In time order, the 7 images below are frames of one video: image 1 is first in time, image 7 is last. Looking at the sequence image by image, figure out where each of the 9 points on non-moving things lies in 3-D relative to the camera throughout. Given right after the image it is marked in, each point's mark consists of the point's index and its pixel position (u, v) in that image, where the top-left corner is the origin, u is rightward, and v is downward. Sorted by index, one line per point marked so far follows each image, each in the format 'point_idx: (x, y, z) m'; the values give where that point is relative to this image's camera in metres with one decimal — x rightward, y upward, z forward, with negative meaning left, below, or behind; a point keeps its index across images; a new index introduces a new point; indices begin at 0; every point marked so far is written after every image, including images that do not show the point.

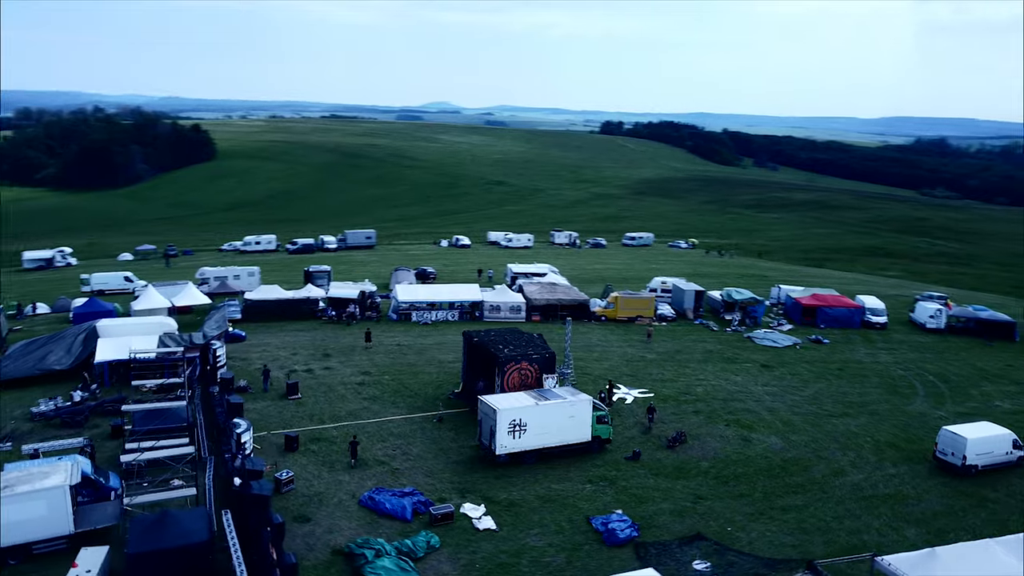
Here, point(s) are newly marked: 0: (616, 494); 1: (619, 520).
0: (+2.4, -4.5, +17.6) m
1: (+2.3, -4.7, +16.4) m
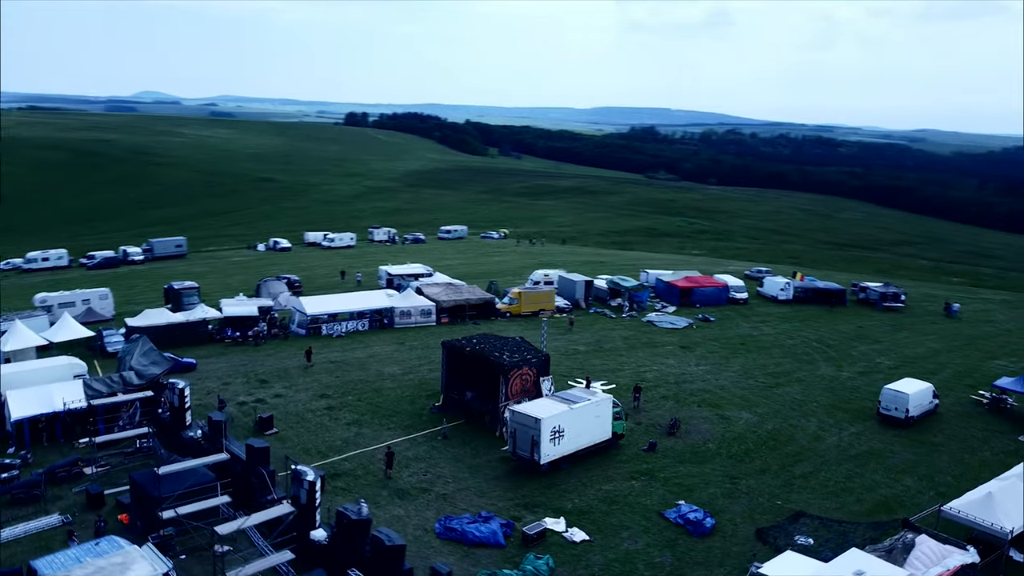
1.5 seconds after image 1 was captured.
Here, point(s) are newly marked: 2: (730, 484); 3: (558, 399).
0: (+3.5, -4.5, +18.2) m
1: (+3.9, -4.7, +17.0) m
2: (+5.0, -4.5, +18.5) m
3: (+1.2, -2.6, +19.1) m
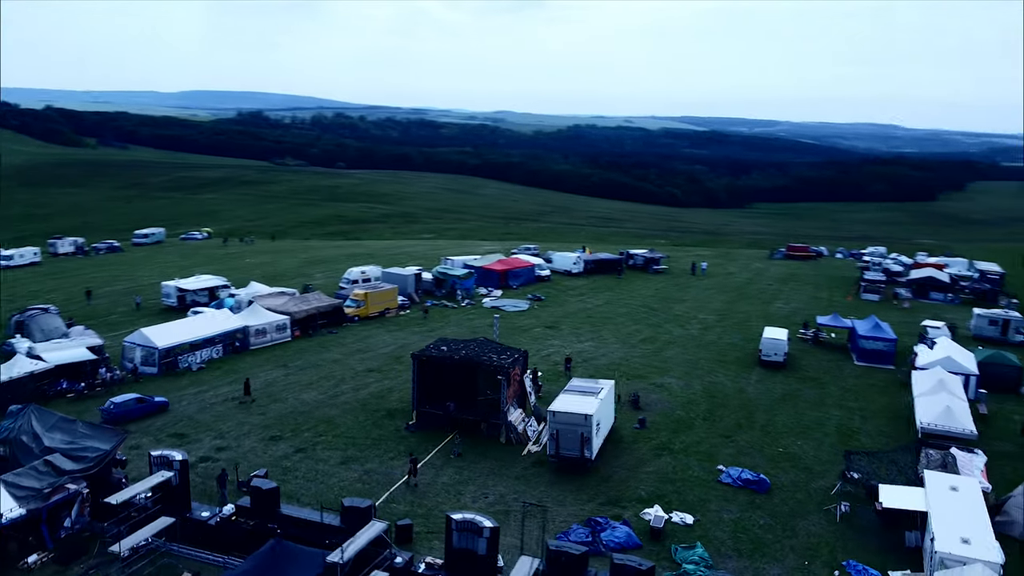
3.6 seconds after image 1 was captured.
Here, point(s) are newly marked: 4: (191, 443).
0: (+4.3, -4.0, +19.3) m
1: (+5.2, -4.2, +18.3) m
2: (+5.5, -3.9, +20.2) m
3: (+1.7, -2.5, +18.9) m
4: (-7.4, -3.6, +18.7) m
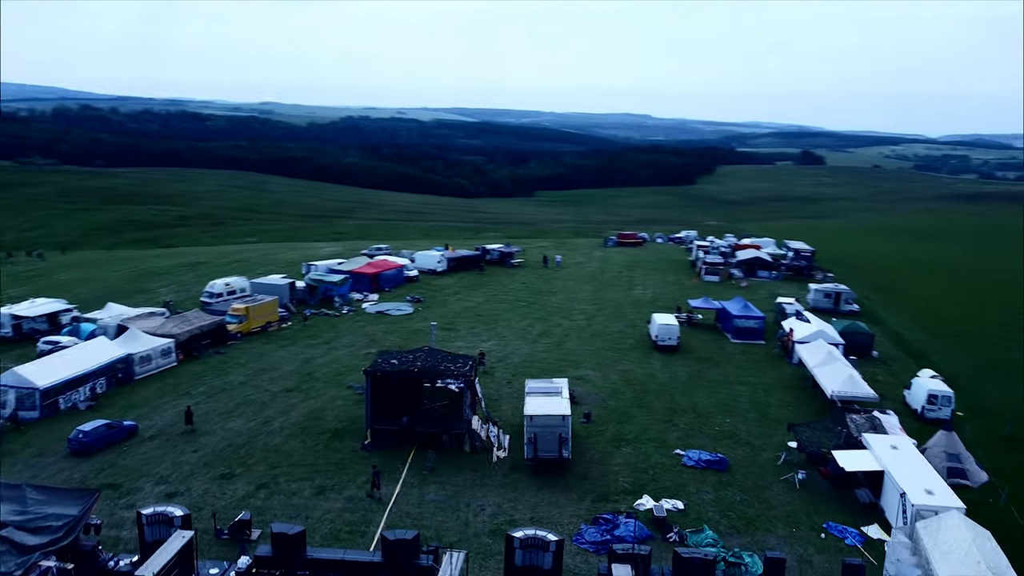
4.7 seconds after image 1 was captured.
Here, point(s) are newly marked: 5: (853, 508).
0: (+3.4, -3.9, +20.2) m
1: (+4.5, -4.0, +19.6) m
2: (+4.3, -3.7, +21.4) m
3: (+0.8, -2.5, +19.1) m
4: (-7.8, -4.2, +16.5) m
5: (+7.3, -4.7, +17.3) m
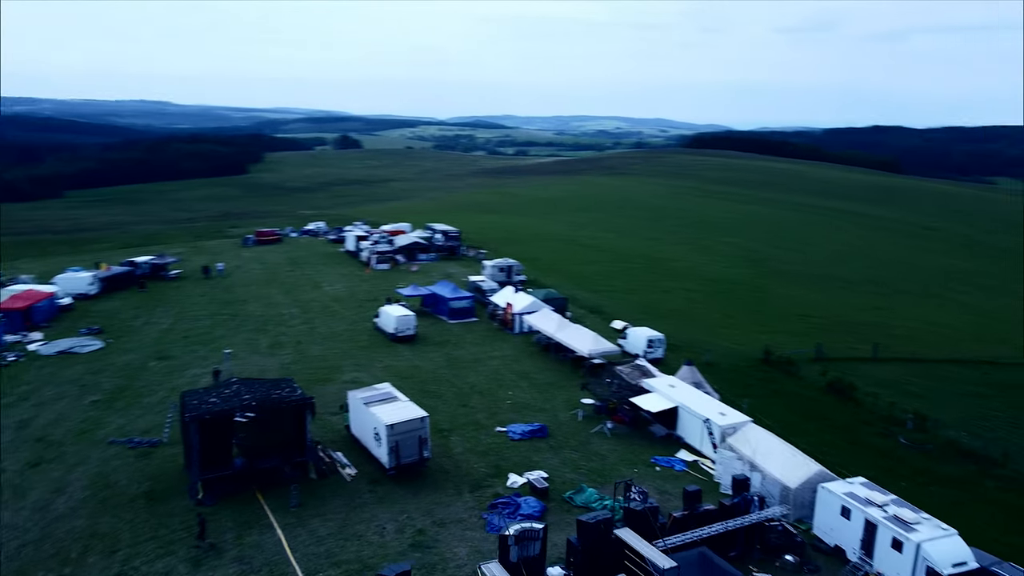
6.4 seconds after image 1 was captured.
0: (-1.2, -3.7, +21.2) m
1: (+0.1, -3.7, +21.2) m
2: (-1.1, -3.4, +22.7) m
3: (-2.9, -2.6, +18.9) m
4: (-8.7, -5.4, +12.3) m
5: (+3.8, -4.0, +20.8) m
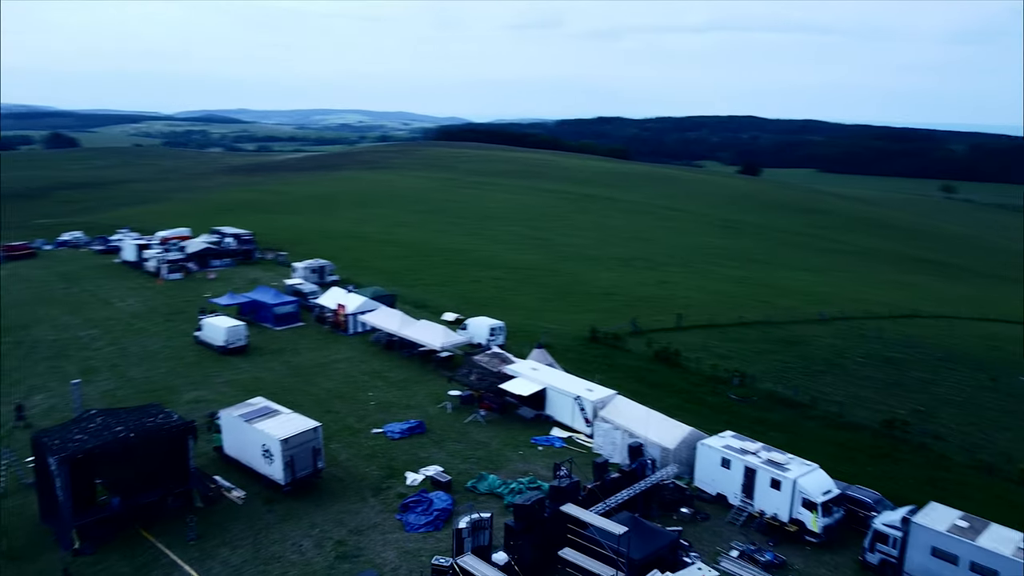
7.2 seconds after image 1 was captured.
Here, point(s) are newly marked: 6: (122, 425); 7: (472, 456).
0: (-4.4, -3.8, +20.7) m
1: (-3.1, -3.6, +21.1) m
2: (-4.7, -3.5, +22.2) m
3: (-5.4, -2.8, +18.0) m
4: (-8.8, -5.9, +10.1) m
5: (+0.5, -3.7, +21.8) m
6: (-7.9, -2.7, +16.1) m
7: (-1.0, -4.1, +19.6) m
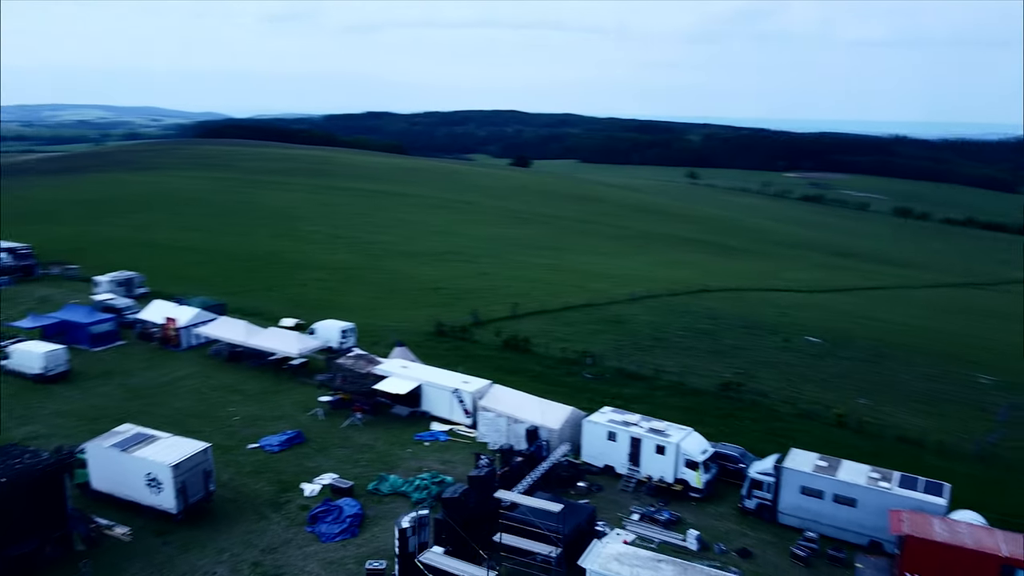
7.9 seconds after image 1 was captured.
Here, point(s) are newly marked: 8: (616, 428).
0: (-7.2, -4.0, +19.6) m
1: (-6.1, -3.8, +20.3) m
2: (-8.0, -3.8, +20.9) m
3: (-7.5, -3.2, +16.7) m
4: (-8.4, -6.5, +8.2) m
5: (-2.8, -3.6, +22.0) m
6: (-9.4, -3.2, +14.1) m
7: (-3.7, -4.2, +19.4) m
8: (+2.4, -3.3, +18.7) m
